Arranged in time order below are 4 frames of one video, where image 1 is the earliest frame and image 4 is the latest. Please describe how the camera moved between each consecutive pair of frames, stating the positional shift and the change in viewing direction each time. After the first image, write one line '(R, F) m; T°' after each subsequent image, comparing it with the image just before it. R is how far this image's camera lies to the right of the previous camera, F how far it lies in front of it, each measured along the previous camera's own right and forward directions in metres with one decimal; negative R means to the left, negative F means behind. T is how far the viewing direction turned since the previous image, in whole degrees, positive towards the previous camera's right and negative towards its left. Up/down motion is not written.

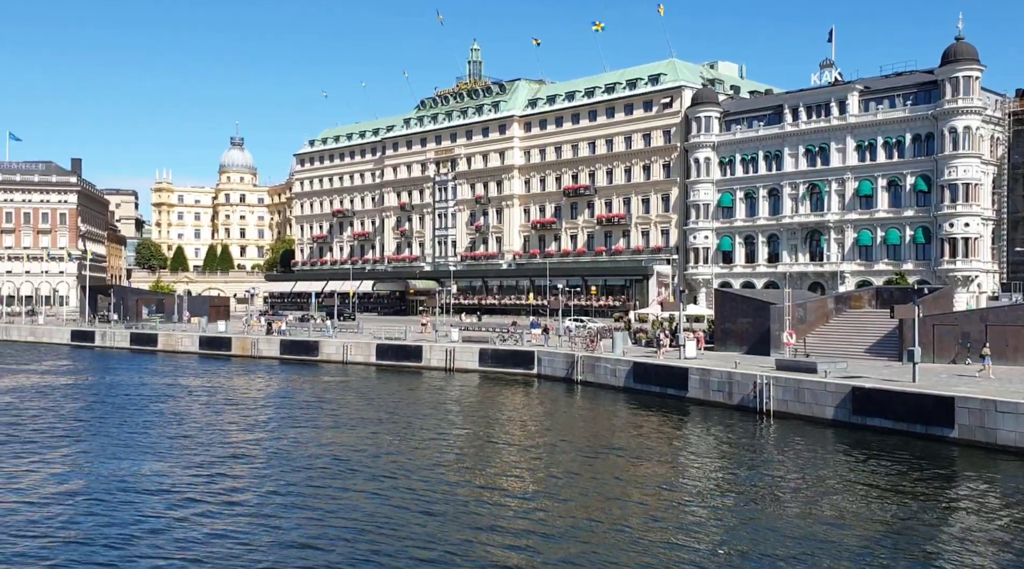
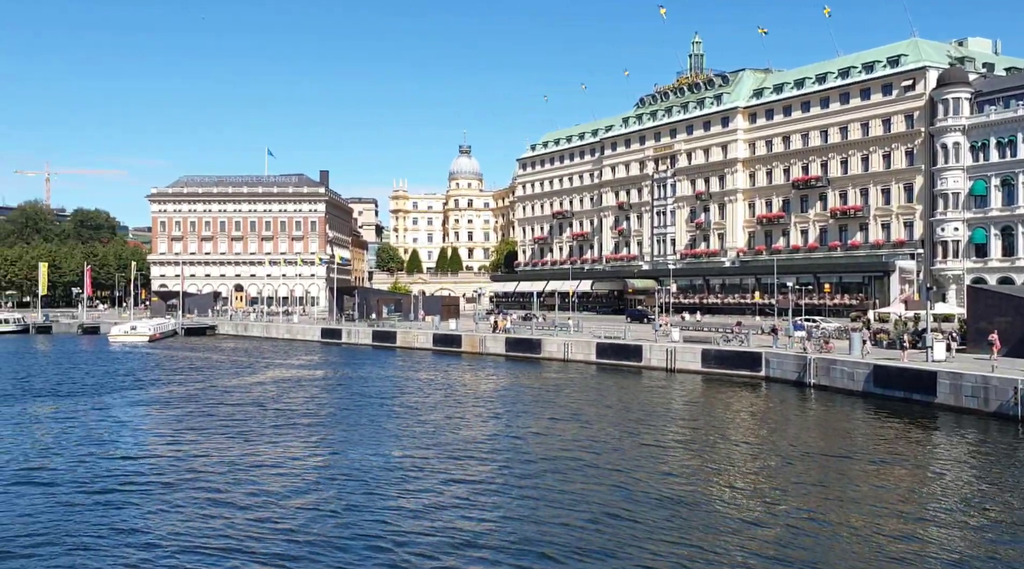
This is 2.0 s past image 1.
(+0.2, +0.1) m; -15°
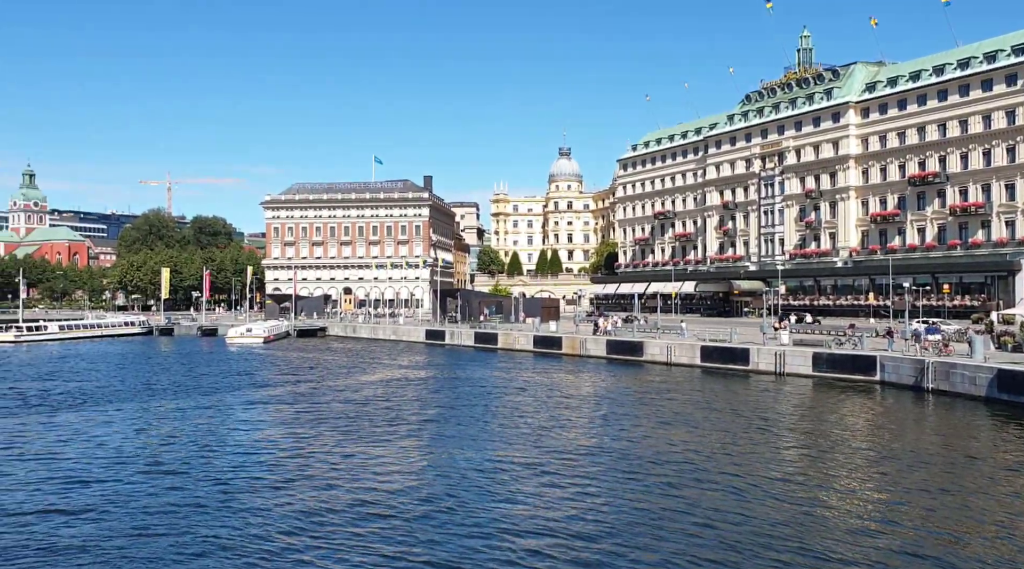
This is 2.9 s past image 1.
(-0.1, -0.3) m; -7°
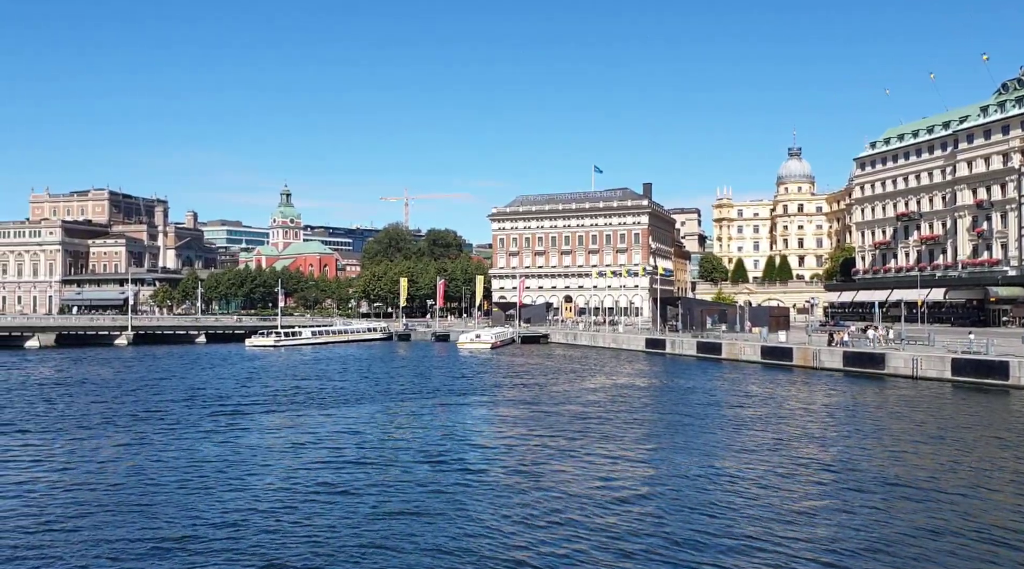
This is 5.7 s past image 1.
(+0.4, 0.0) m; -15°
